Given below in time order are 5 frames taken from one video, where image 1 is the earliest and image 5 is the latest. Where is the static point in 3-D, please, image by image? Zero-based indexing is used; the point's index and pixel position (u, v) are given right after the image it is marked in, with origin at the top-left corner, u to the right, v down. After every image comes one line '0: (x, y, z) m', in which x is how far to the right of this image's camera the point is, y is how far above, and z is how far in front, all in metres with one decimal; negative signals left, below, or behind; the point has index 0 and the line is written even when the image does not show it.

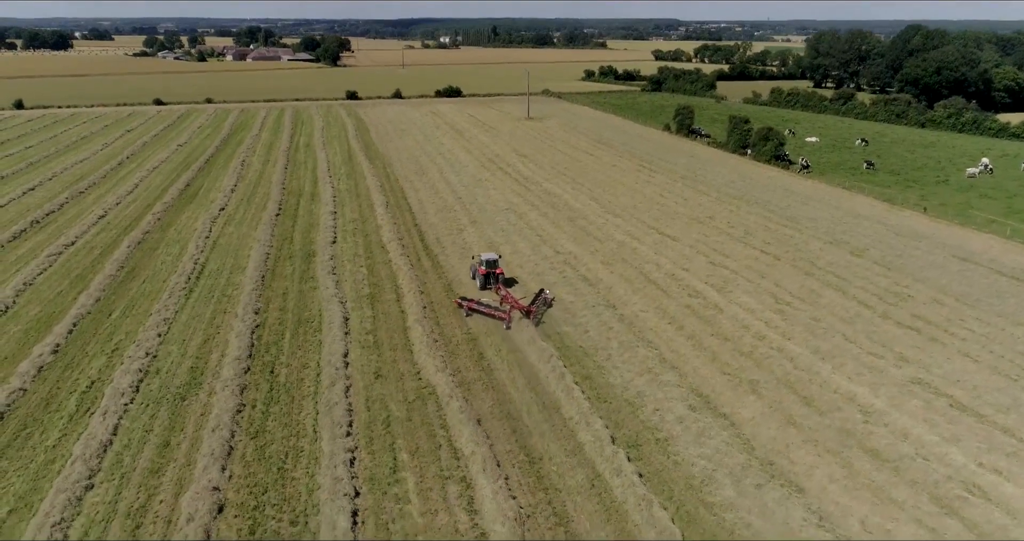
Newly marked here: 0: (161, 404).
0: (-4.7, -1.8, +16.1) m
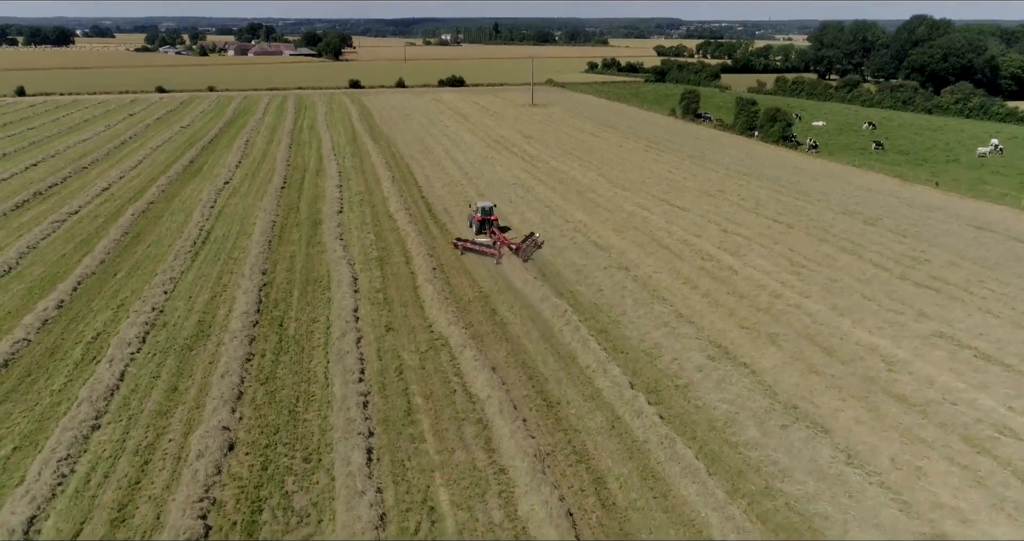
0: (-4.5, -1.1, +15.7) m
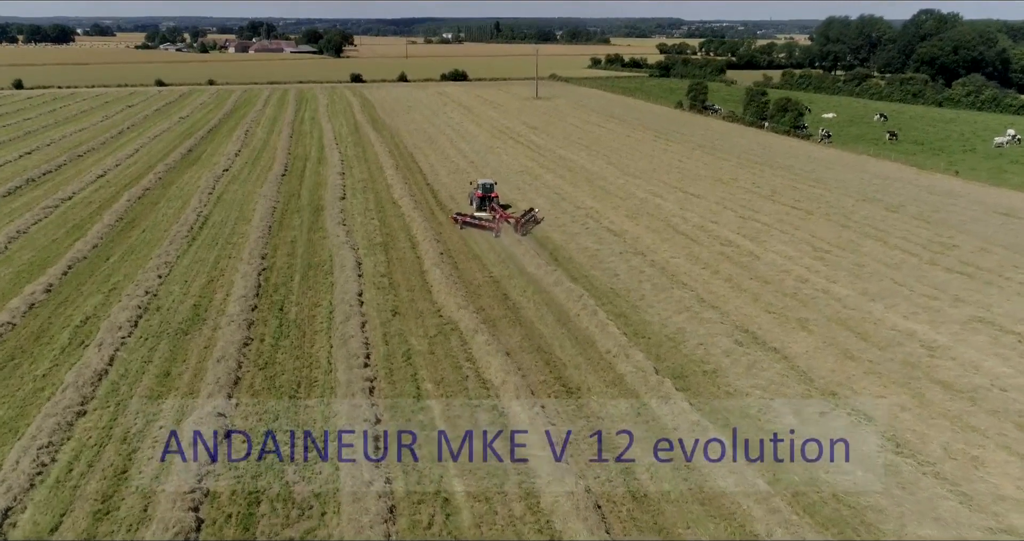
0: (-4.3, -0.8, +14.8) m
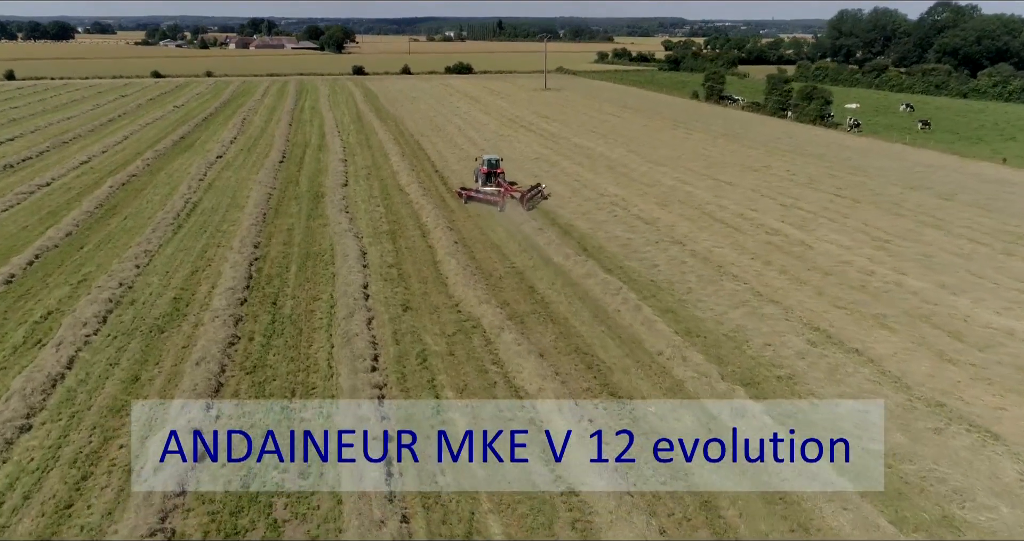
0: (-4.0, -0.7, +12.6) m
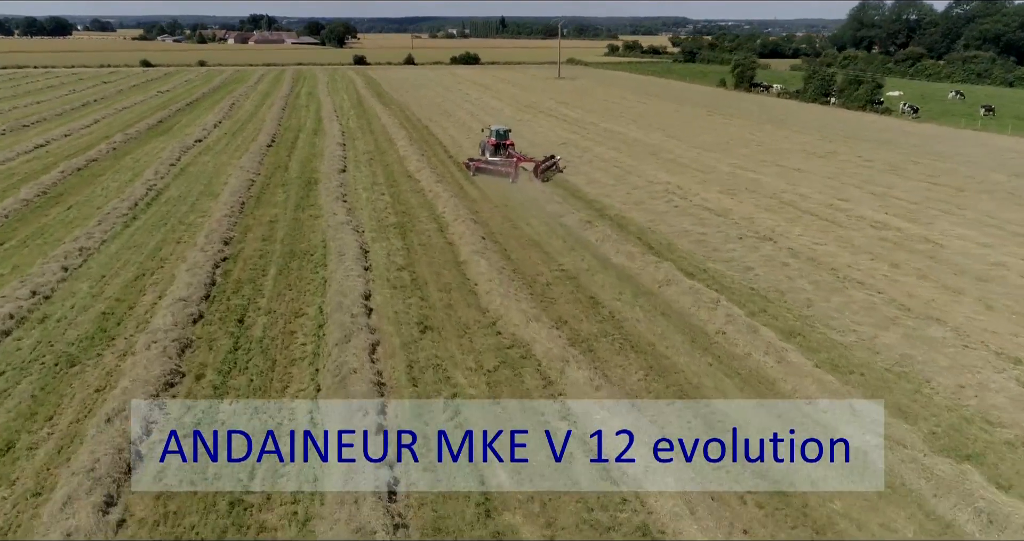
0: (-3.5, -0.7, +8.6) m
